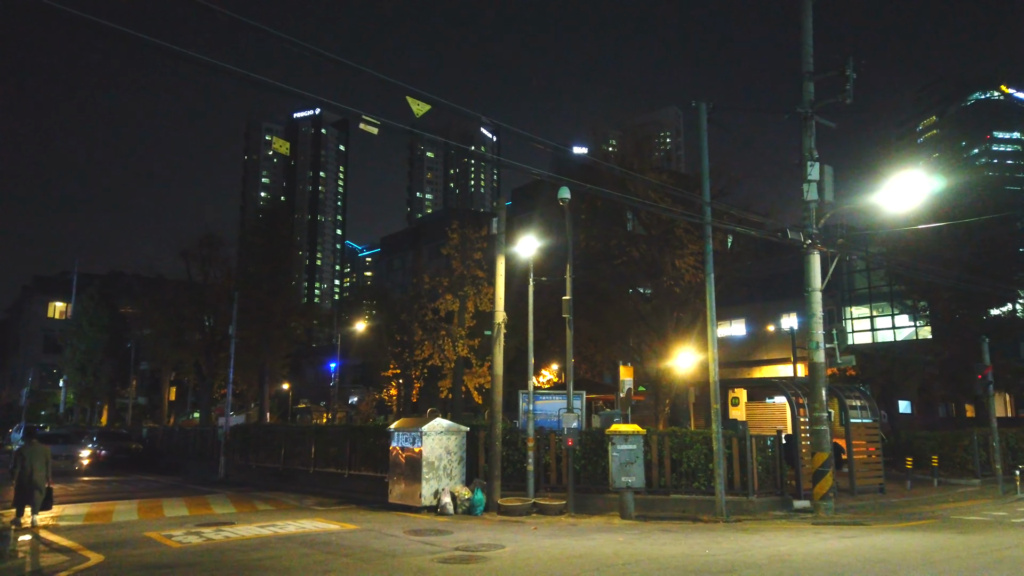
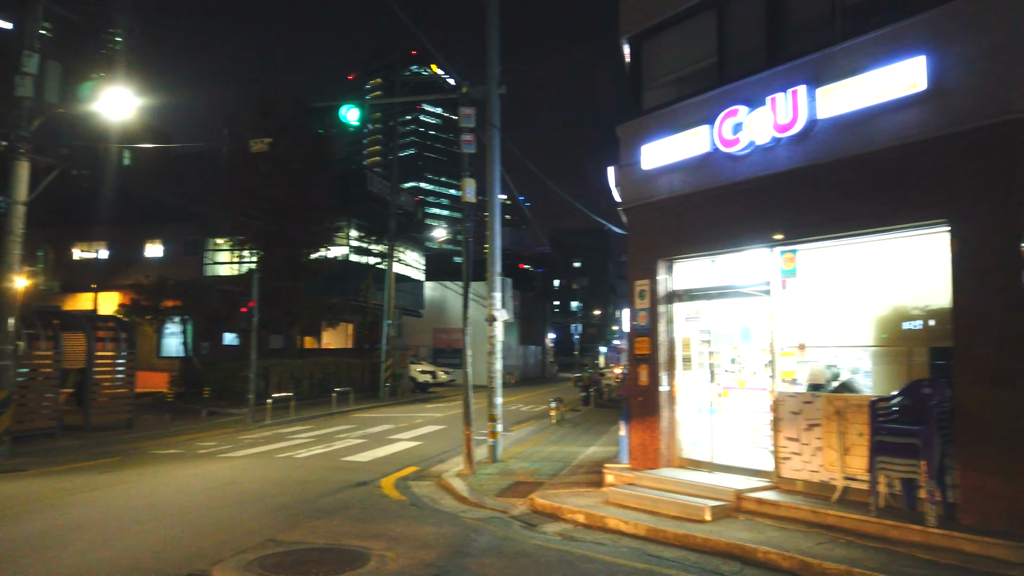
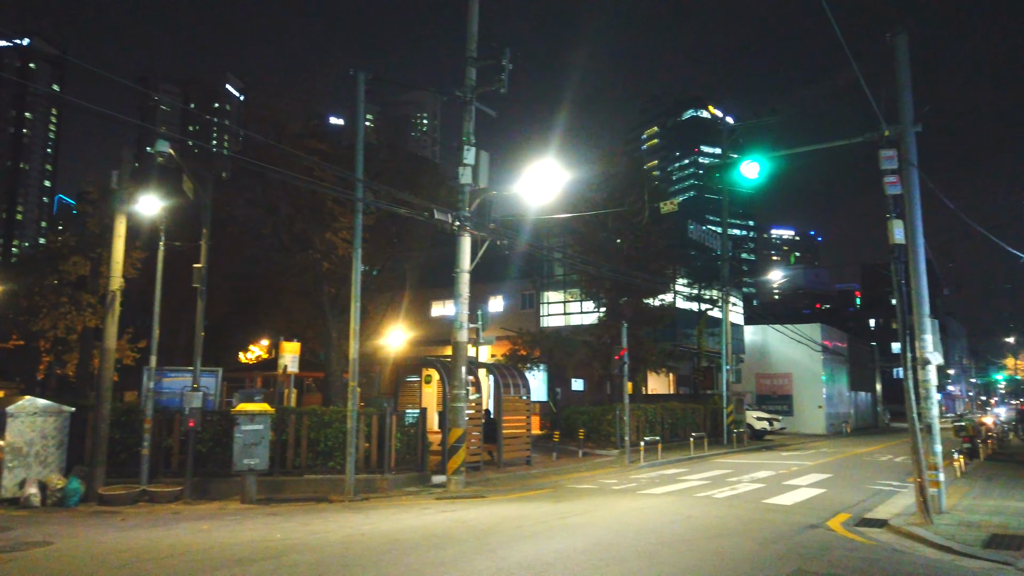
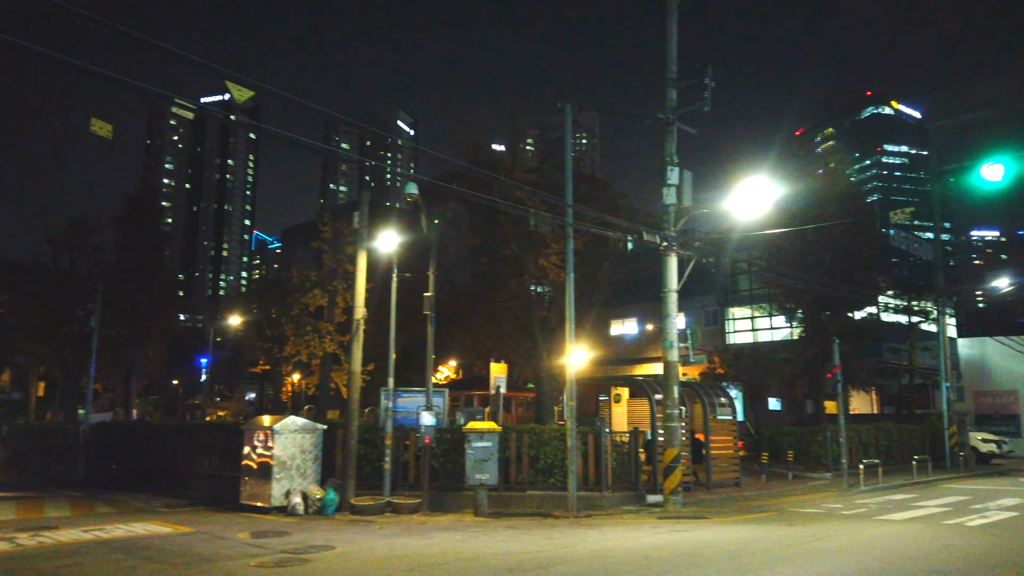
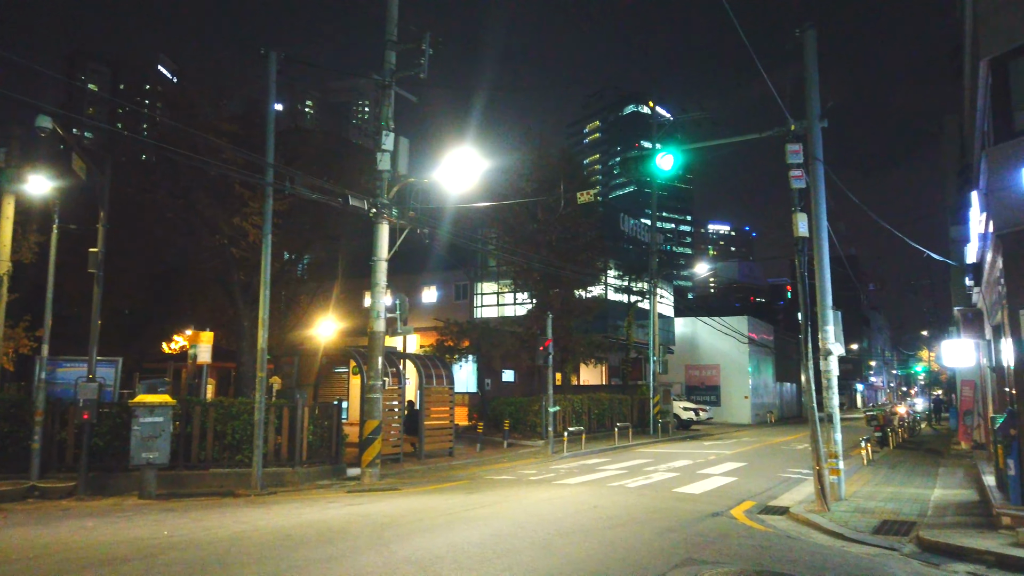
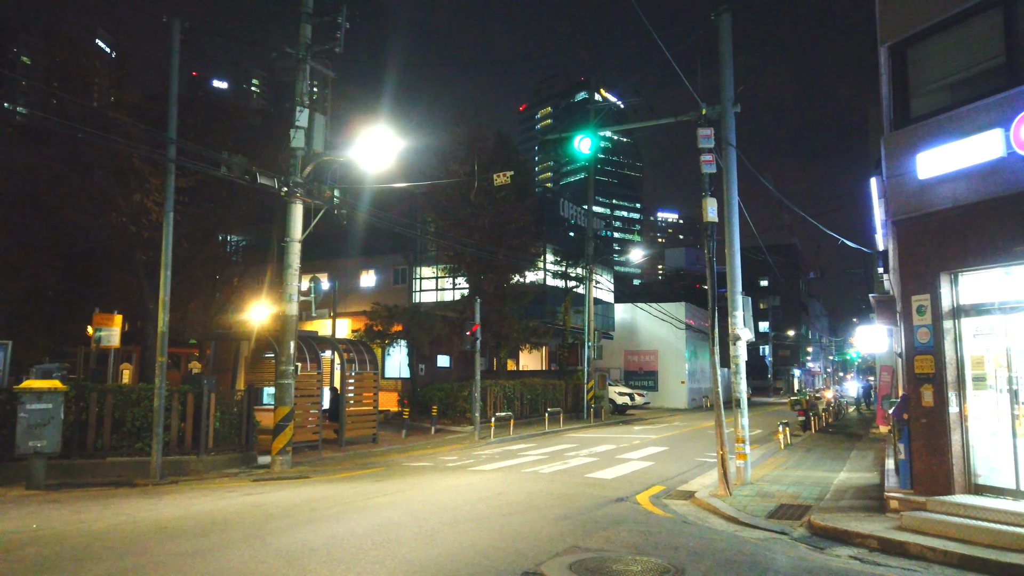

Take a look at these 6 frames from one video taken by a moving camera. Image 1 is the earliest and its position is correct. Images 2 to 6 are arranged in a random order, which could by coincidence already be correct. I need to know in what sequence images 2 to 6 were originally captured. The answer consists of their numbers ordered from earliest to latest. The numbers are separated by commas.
4, 3, 5, 6, 2
